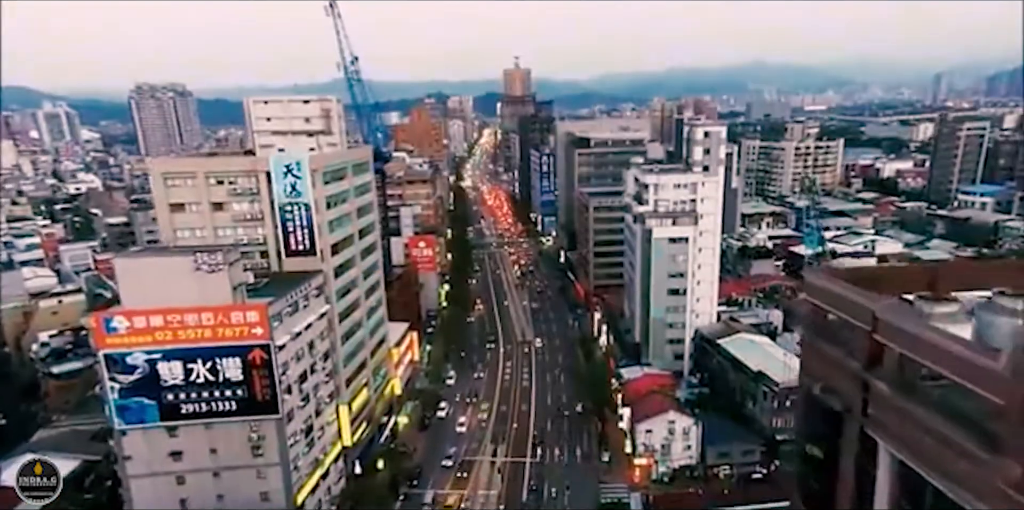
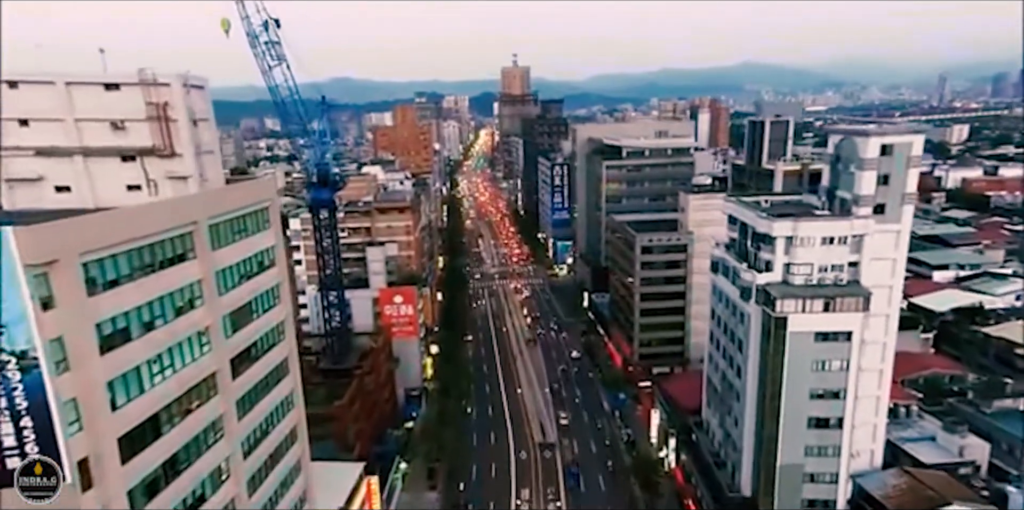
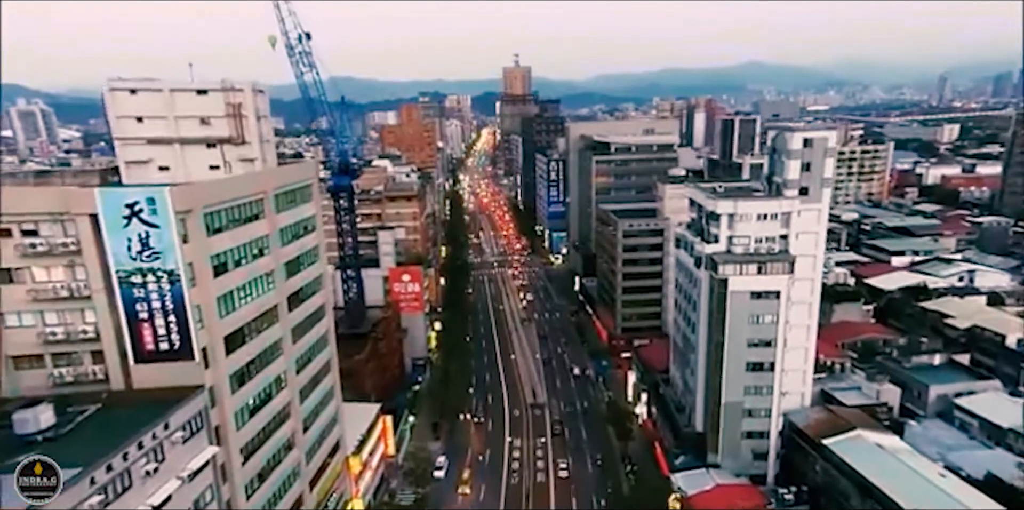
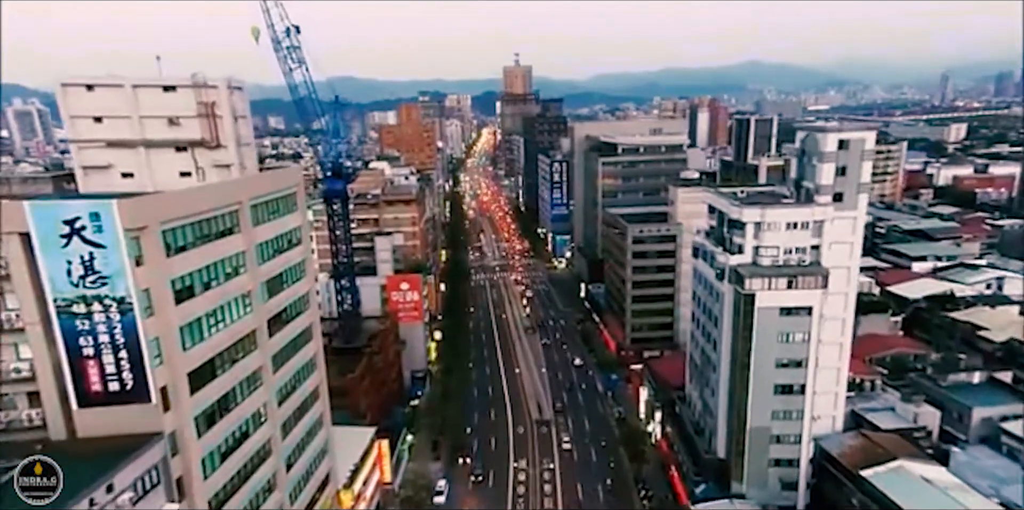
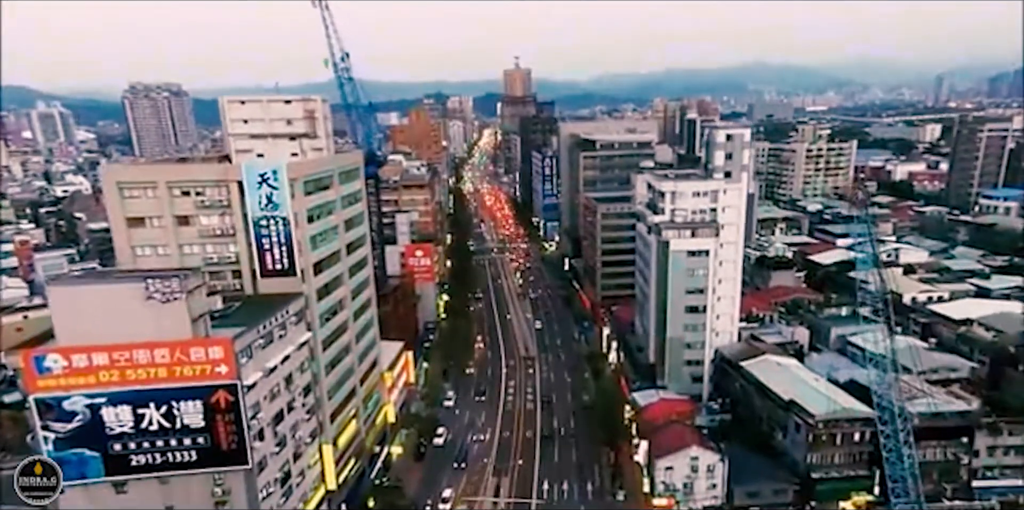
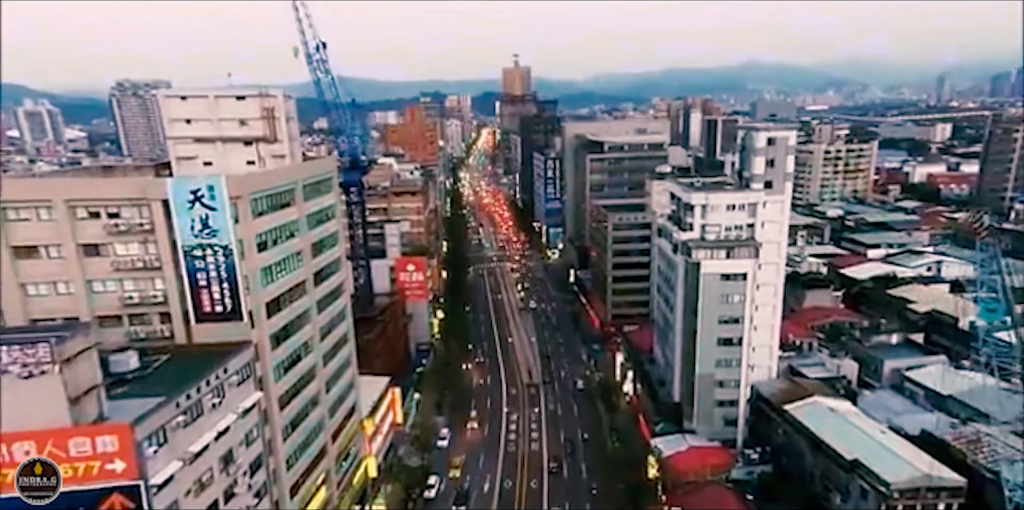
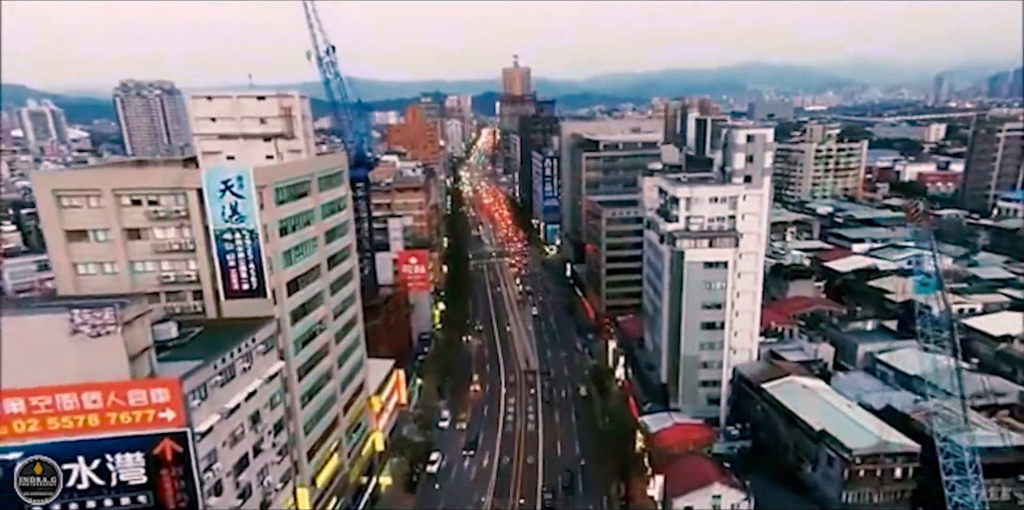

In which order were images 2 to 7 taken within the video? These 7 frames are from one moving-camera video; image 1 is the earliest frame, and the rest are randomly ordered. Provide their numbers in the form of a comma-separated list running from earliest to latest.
5, 7, 6, 3, 4, 2
